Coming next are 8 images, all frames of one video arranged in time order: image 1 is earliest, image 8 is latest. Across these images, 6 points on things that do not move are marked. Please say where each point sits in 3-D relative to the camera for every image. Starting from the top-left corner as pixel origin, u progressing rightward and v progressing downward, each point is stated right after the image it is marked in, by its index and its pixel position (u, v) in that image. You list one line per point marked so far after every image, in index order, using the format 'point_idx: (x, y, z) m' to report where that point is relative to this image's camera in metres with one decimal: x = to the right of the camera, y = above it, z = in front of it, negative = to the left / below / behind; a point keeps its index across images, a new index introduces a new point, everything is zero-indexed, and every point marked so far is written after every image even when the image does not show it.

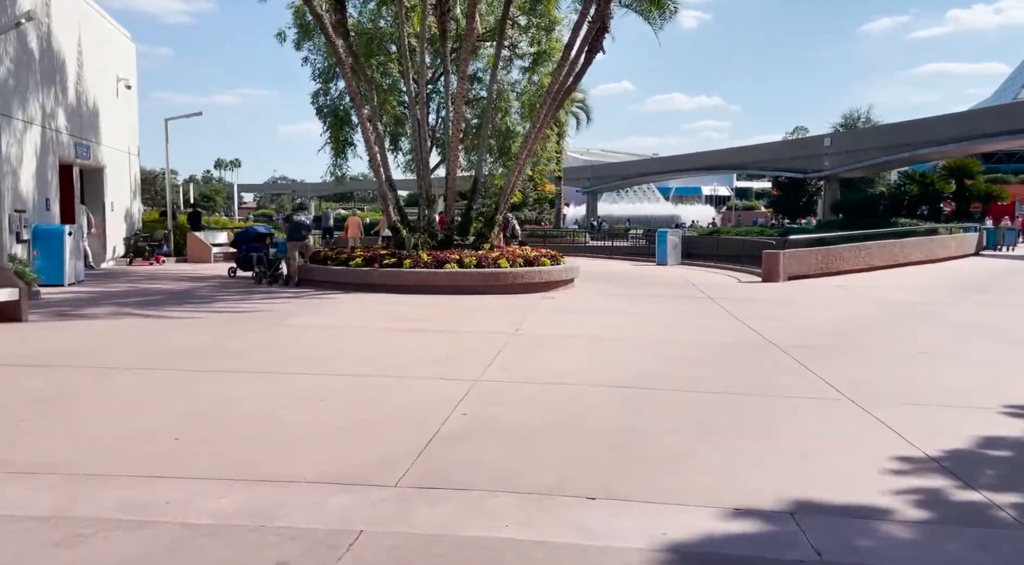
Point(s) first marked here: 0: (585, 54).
0: (+1.9, +5.7, +17.7) m
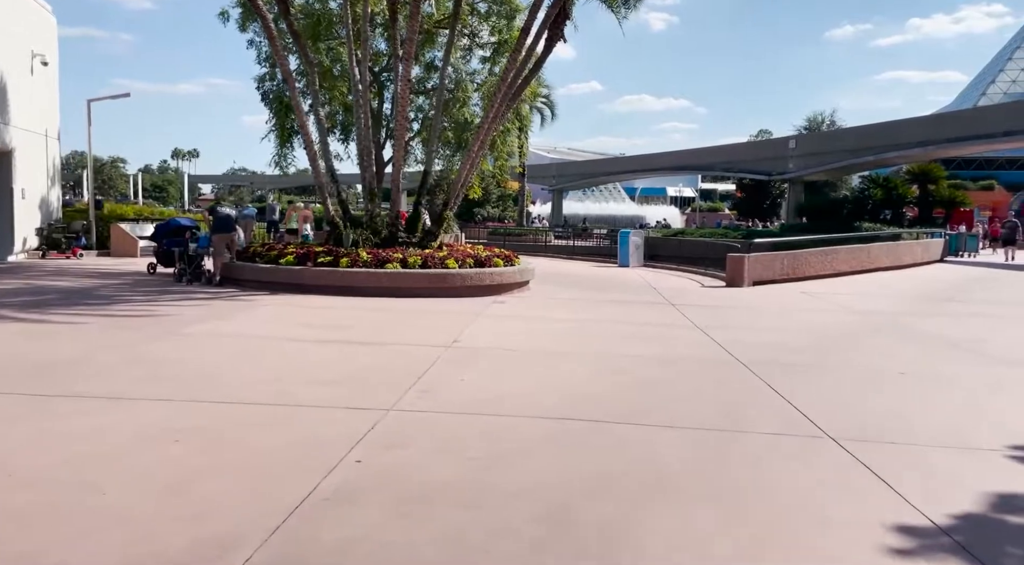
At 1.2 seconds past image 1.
0: (+0.8, +5.6, +16.6) m
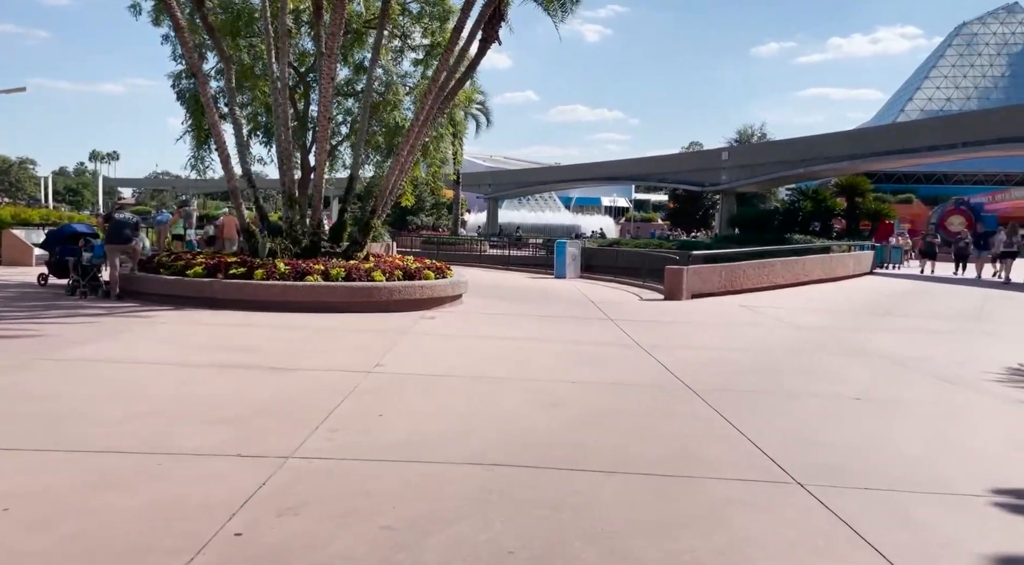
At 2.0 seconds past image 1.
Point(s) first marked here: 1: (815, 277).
0: (-0.7, +5.3, +15.8) m
1: (+8.5, +0.2, +19.8) m
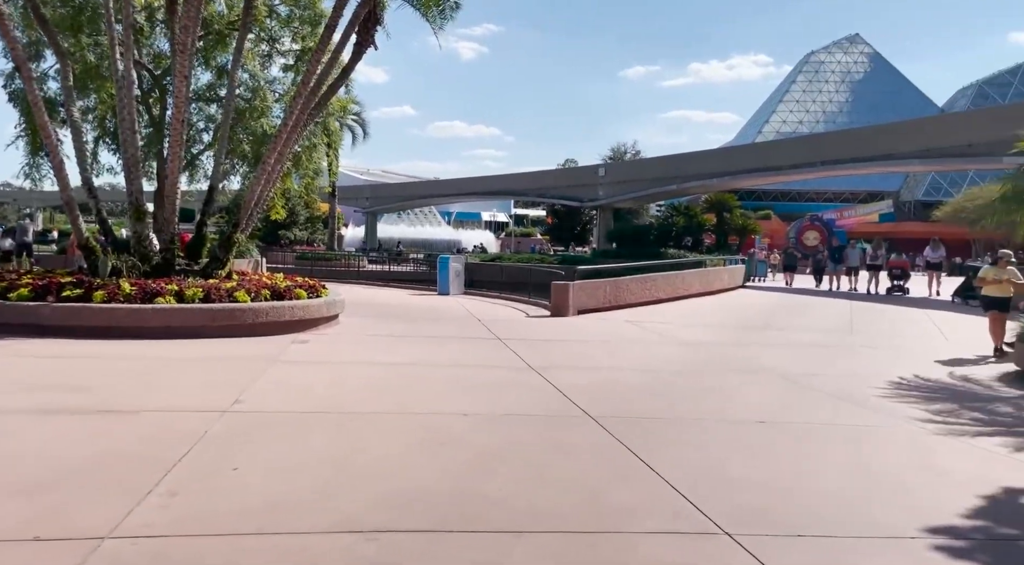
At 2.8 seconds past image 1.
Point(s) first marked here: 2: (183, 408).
0: (-3.3, +4.9, +14.9) m
1: (+5.2, -0.2, +20.2) m
2: (-3.1, -1.2, +6.8) m
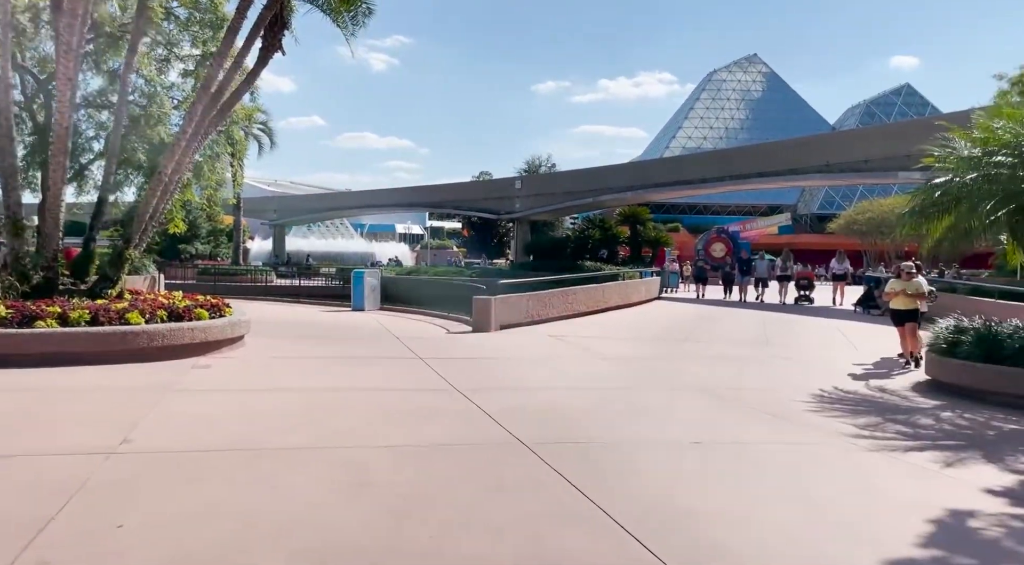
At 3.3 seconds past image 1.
0: (-5.0, +4.6, +14.1) m
1: (+2.9, -0.6, +20.3) m
2: (-3.8, -1.4, +6.0) m
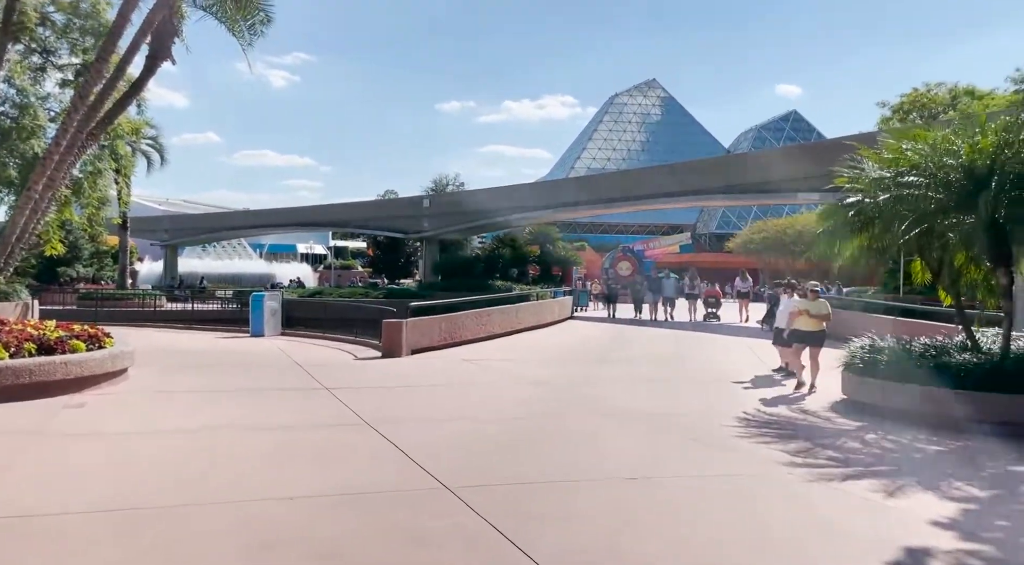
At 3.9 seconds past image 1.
0: (-6.7, +4.1, +12.9) m
1: (+0.4, -1.2, +20.0) m
2: (-4.3, -1.7, +4.9) m
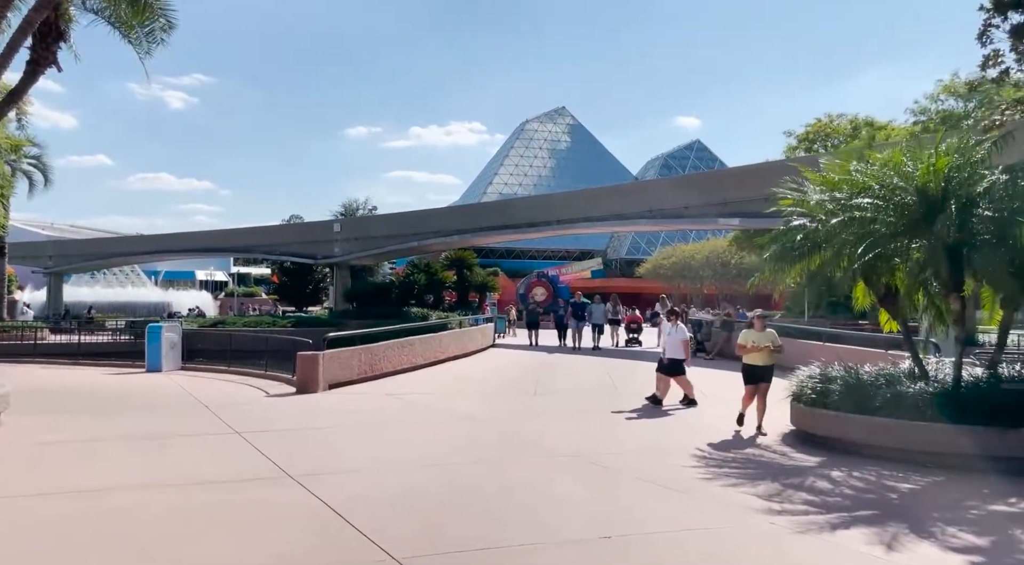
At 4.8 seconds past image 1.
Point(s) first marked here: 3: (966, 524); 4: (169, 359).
0: (-7.9, +3.5, +11.5) m
1: (-1.7, -1.9, +19.2) m
2: (-4.5, -1.9, +3.6) m
3: (+3.2, -1.7, +5.0) m
4: (-9.0, -2.0, +18.5) m
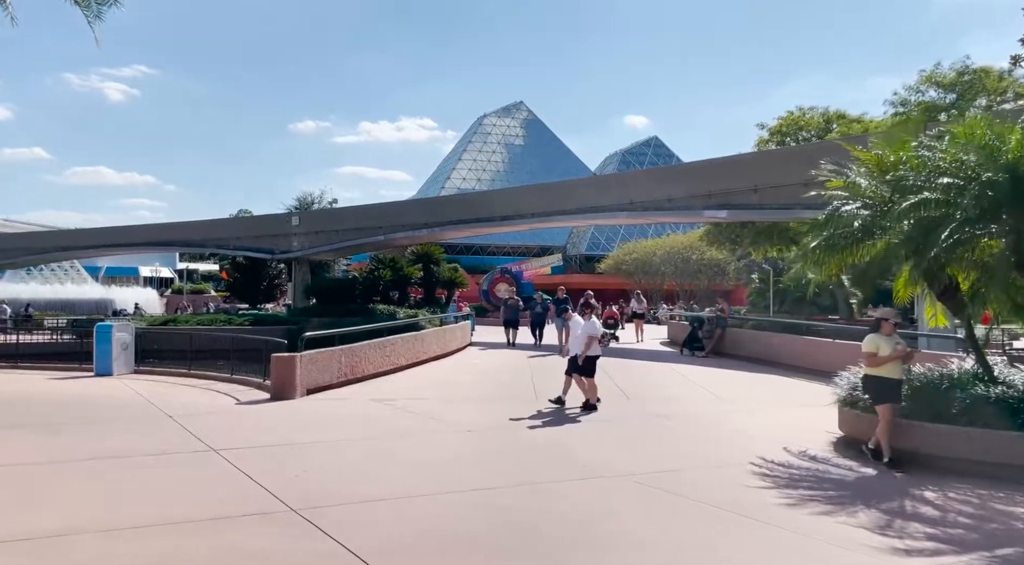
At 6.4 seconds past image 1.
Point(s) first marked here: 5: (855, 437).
0: (-7.8, +3.6, +9.9) m
1: (-2.1, -1.8, +18.0) m
2: (-3.9, -1.9, +2.3) m
3: (+3.7, -1.7, +4.2) m
4: (-9.3, -1.9, +16.9) m
5: (+3.6, -1.6, +7.6) m
